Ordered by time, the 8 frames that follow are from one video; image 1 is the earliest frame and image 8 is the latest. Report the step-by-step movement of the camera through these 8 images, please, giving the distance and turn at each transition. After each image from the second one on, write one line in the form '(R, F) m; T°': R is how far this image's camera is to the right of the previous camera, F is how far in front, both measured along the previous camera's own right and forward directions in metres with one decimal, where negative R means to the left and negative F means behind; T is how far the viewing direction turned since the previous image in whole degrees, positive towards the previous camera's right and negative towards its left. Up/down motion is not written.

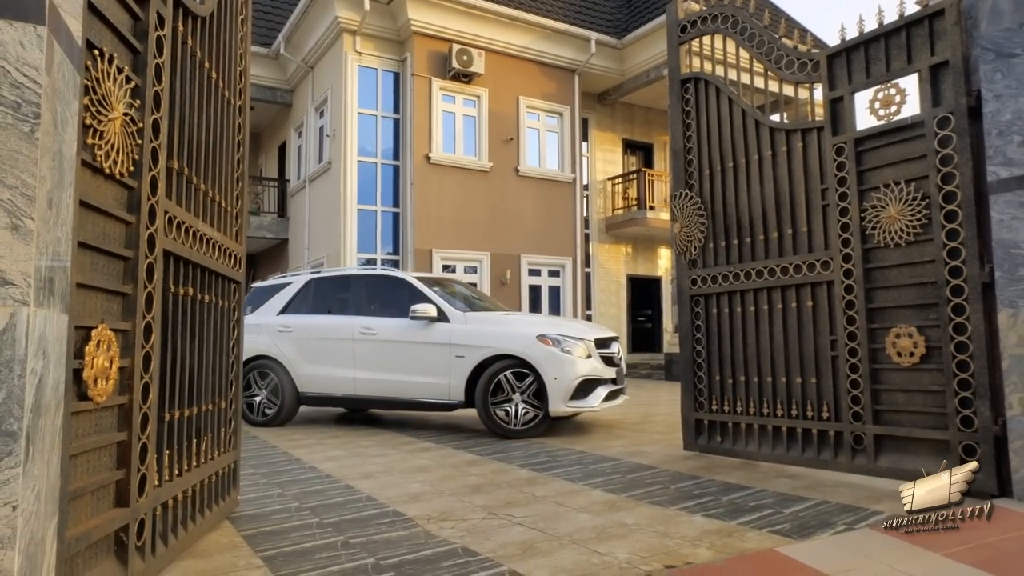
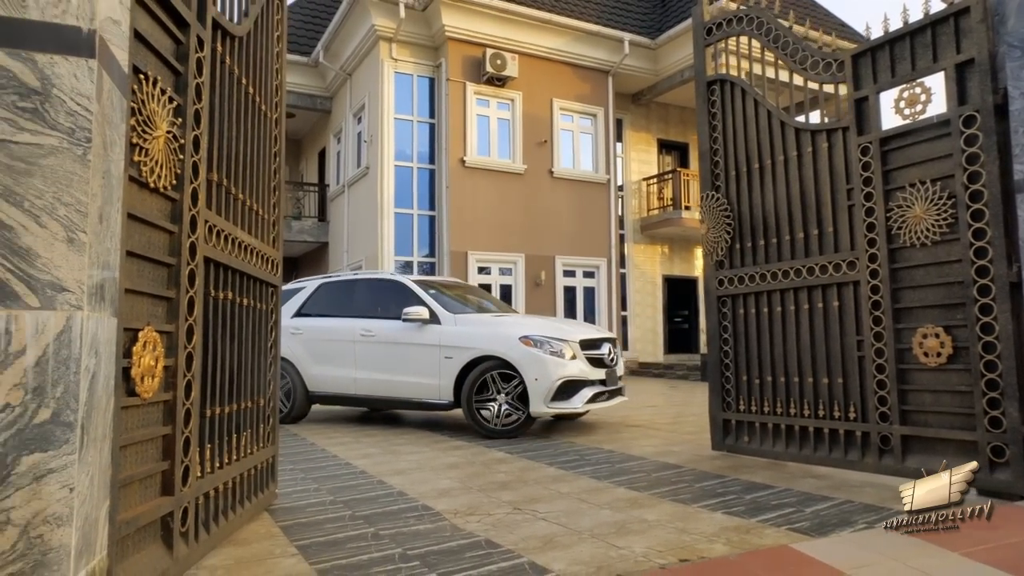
(+0.1, -0.1) m; -3°
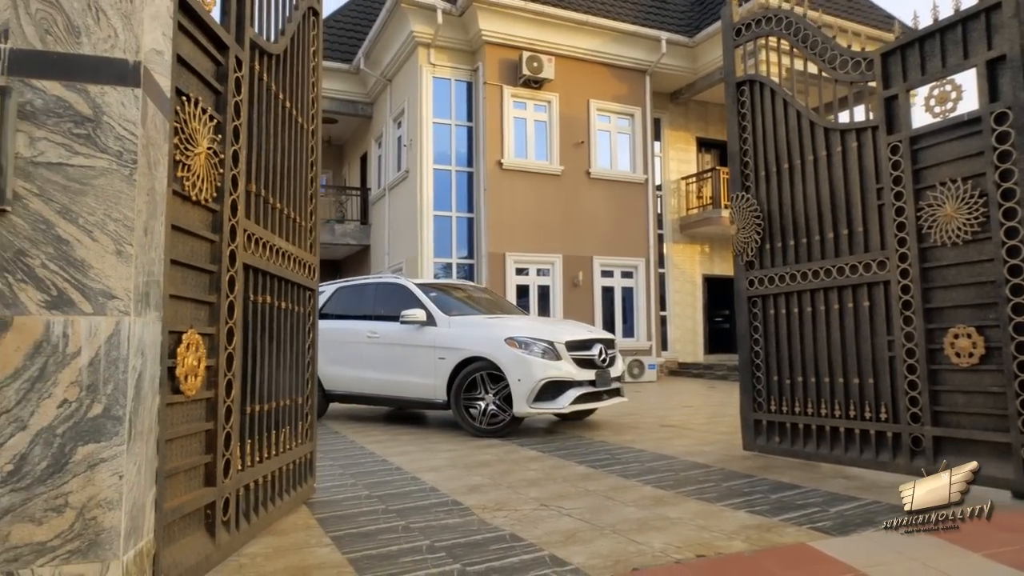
(+0.1, -0.1) m; -4°
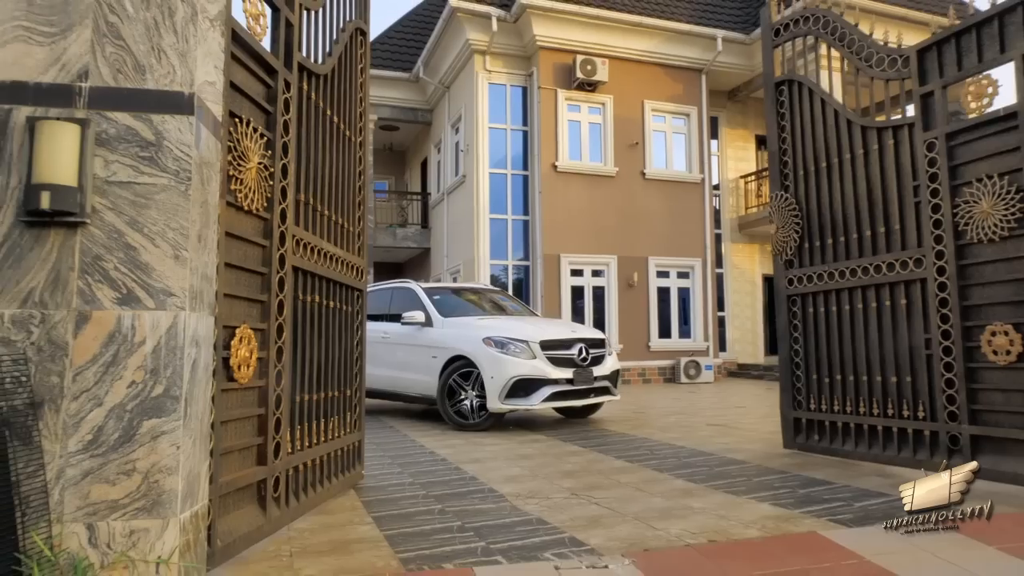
(+0.2, -0.2) m; -5°
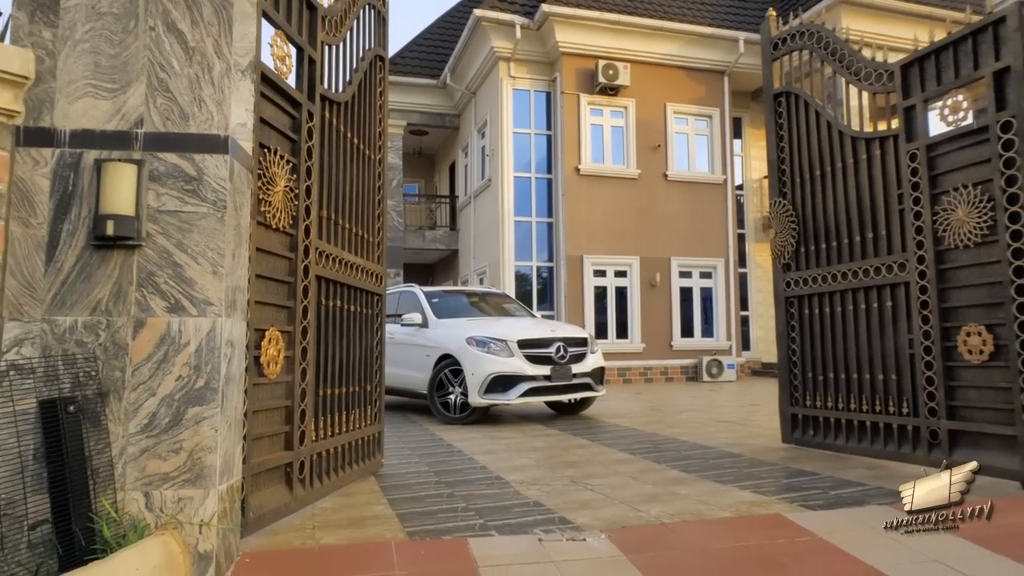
(+0.2, -0.4) m; -3°
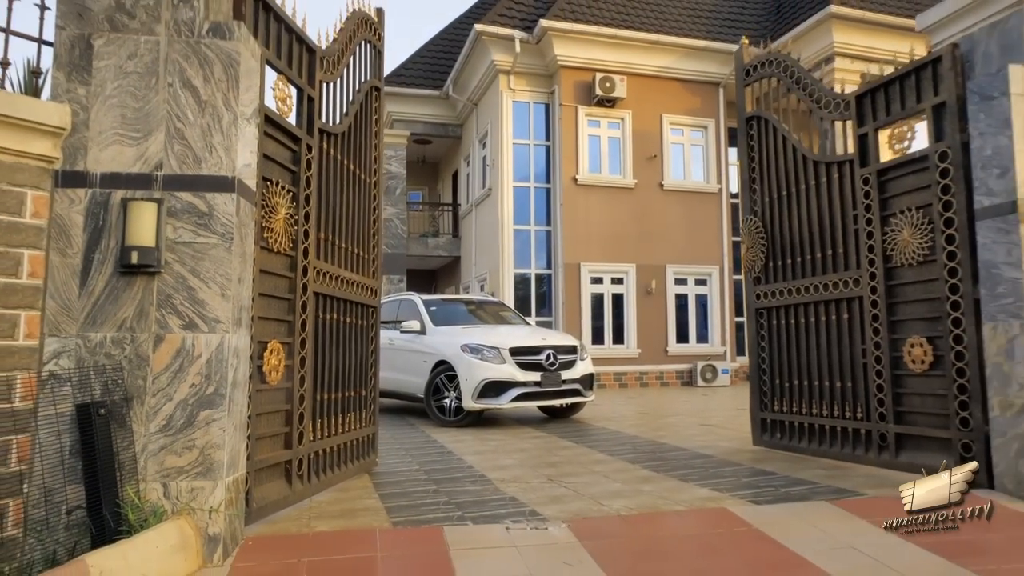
(+0.2, -0.5) m; -1°
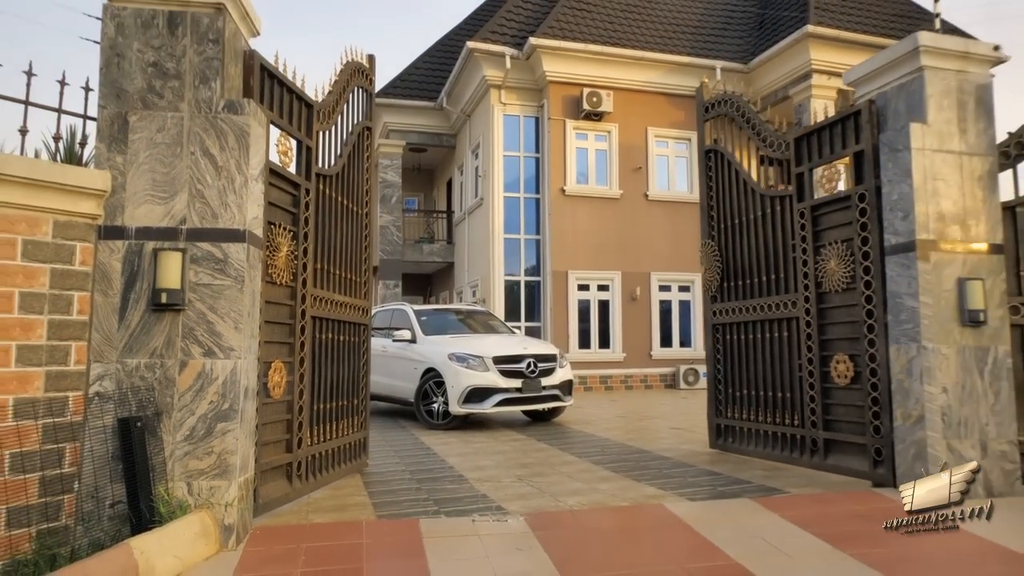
(+0.2, -0.7) m; 0°
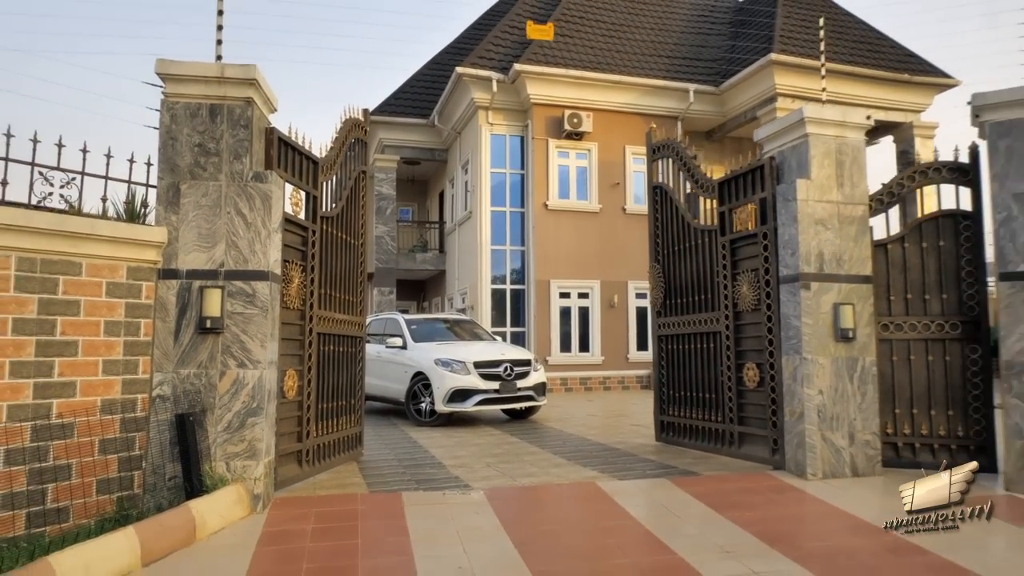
(+0.3, -1.3) m; 0°
